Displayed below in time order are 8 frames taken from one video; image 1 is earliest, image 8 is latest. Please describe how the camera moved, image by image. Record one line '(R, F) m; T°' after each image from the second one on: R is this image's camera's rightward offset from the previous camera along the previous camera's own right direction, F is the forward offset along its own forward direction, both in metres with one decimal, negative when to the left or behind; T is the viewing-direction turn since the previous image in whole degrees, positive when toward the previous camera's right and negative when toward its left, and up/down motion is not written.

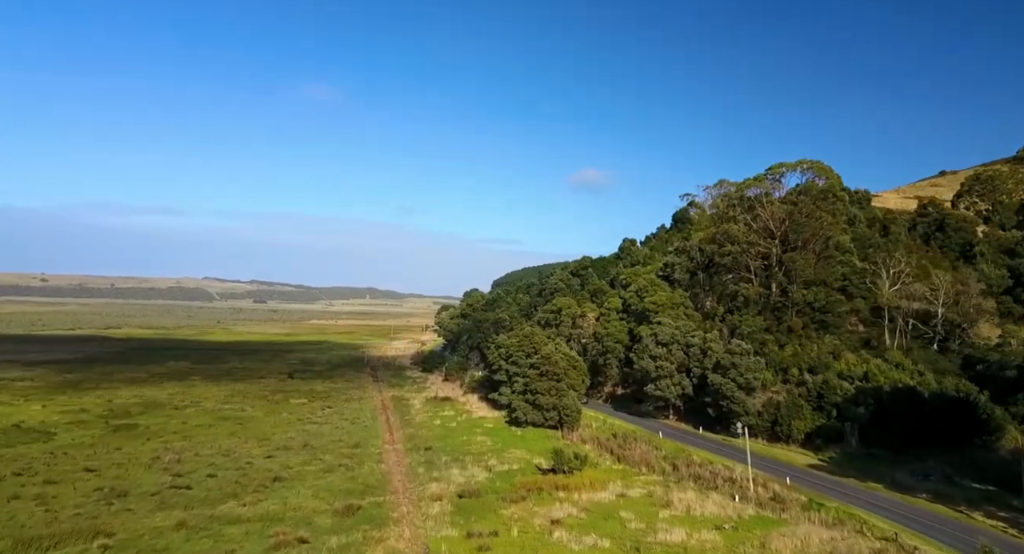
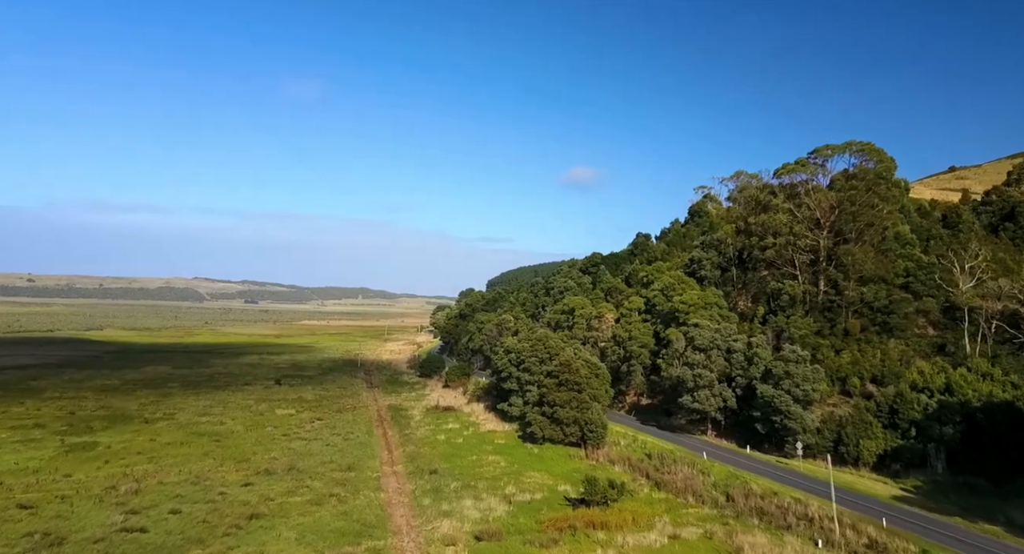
(-2.0, +7.6) m; +1°
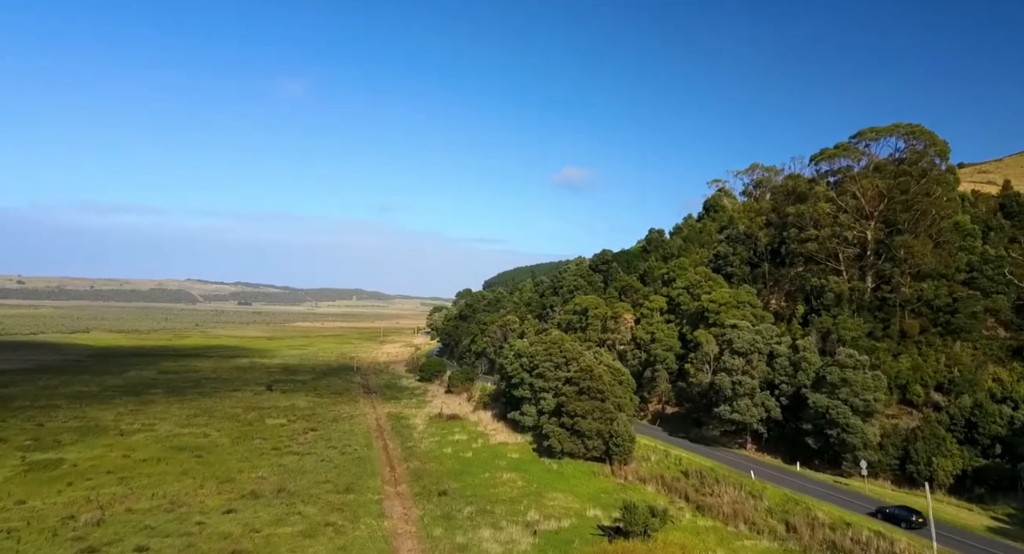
(-1.7, +5.7) m; 0°
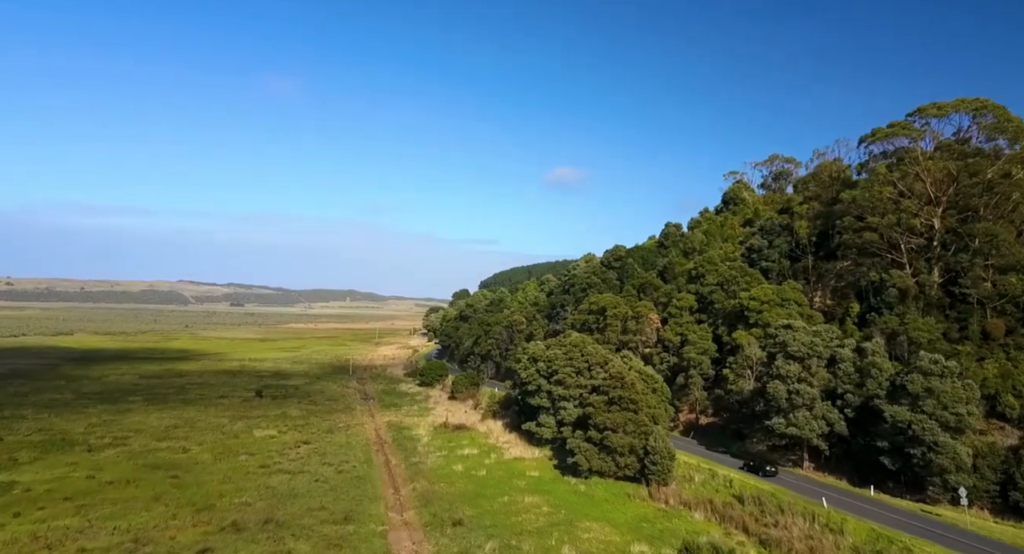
(-1.9, +6.2) m; +1°
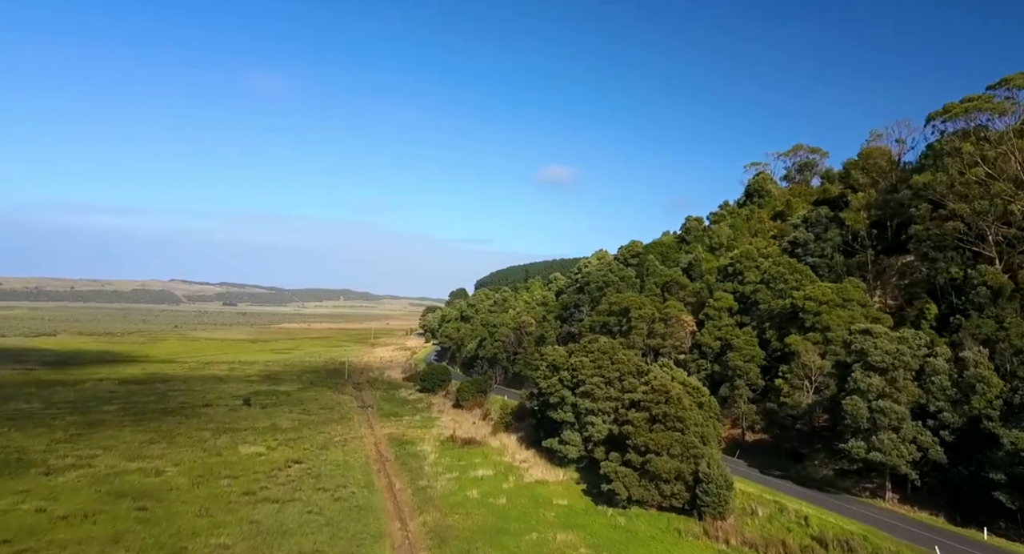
(-2.0, +6.6) m; +1°
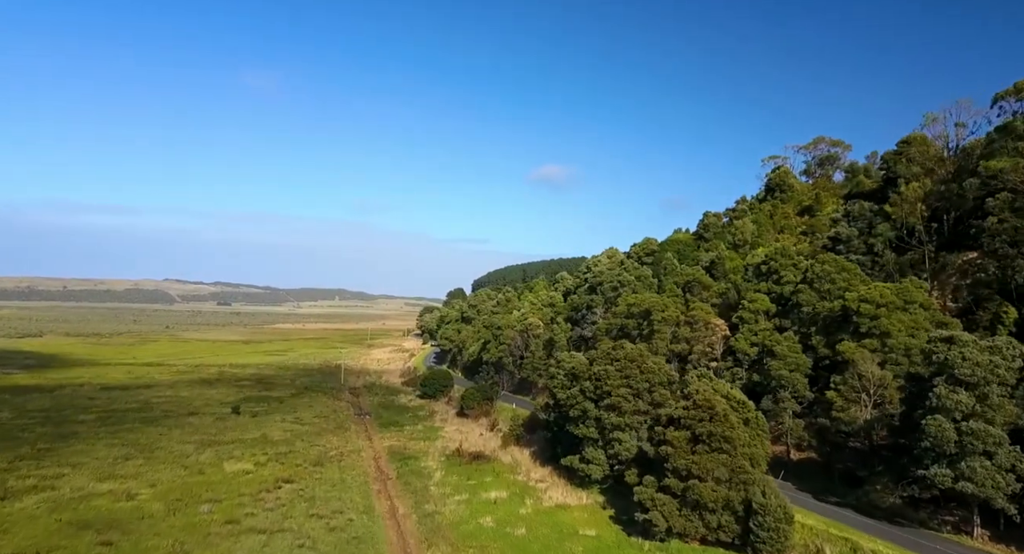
(-1.5, +5.1) m; 0°
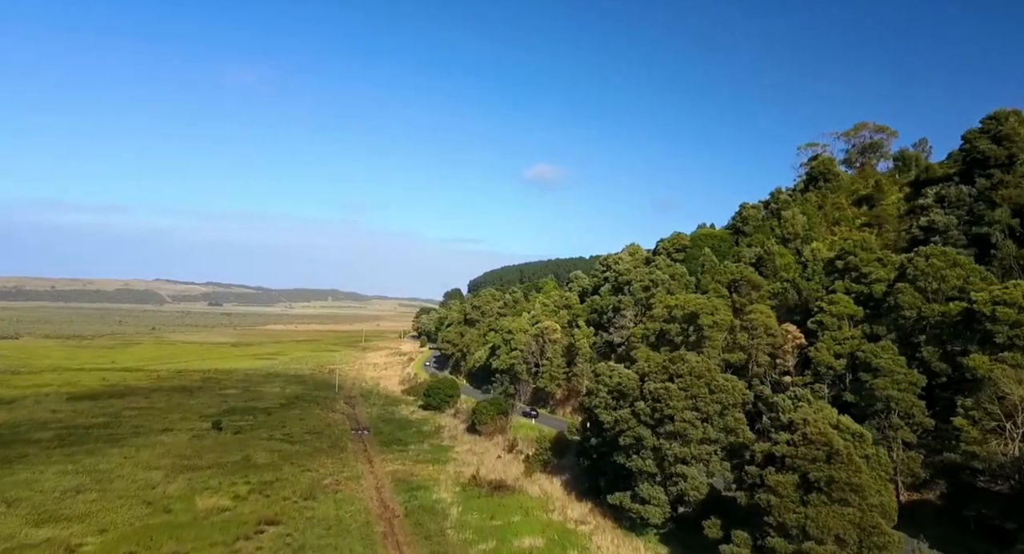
(-2.6, +8.4) m; +1°
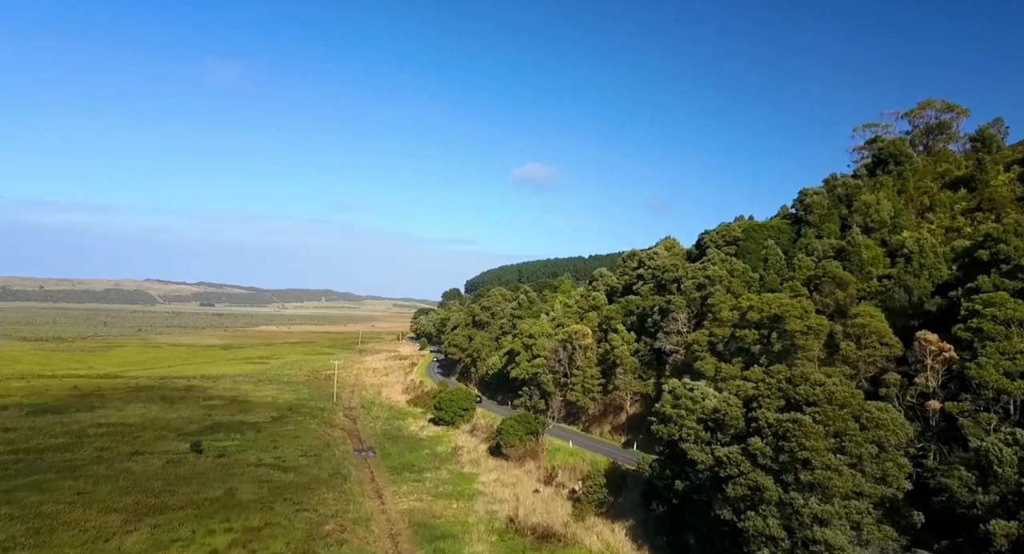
(-3.4, +9.6) m; +1°
